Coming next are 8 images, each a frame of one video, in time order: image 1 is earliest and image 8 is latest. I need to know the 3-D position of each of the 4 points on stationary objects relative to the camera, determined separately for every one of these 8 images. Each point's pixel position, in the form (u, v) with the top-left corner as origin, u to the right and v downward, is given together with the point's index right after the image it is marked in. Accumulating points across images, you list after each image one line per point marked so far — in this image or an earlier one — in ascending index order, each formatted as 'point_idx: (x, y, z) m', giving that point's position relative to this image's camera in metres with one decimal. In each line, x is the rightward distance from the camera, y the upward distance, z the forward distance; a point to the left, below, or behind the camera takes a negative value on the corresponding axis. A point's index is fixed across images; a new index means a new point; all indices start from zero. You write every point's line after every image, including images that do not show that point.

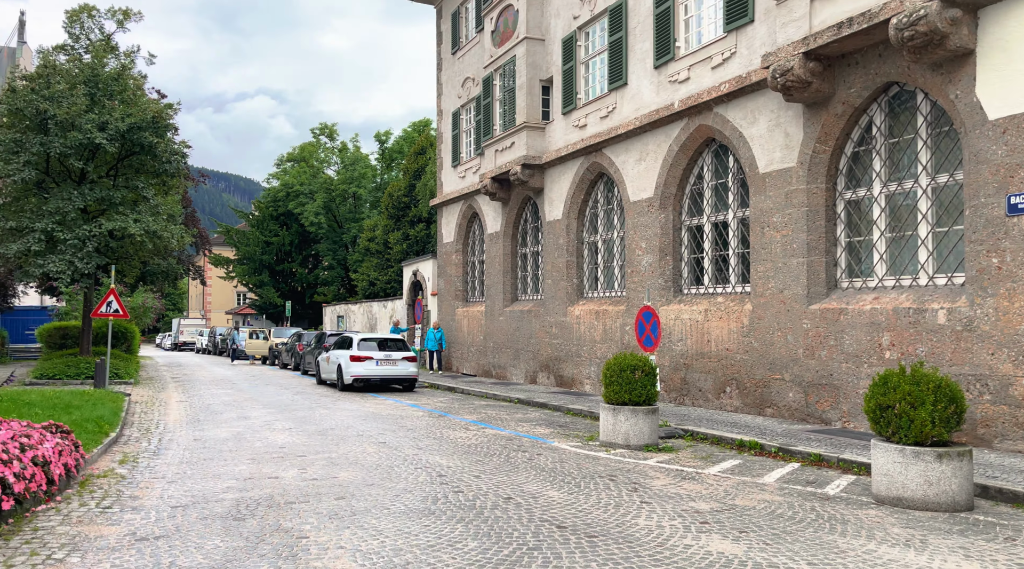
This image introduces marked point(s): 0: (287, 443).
0: (-2.9, -2.0, +12.4) m
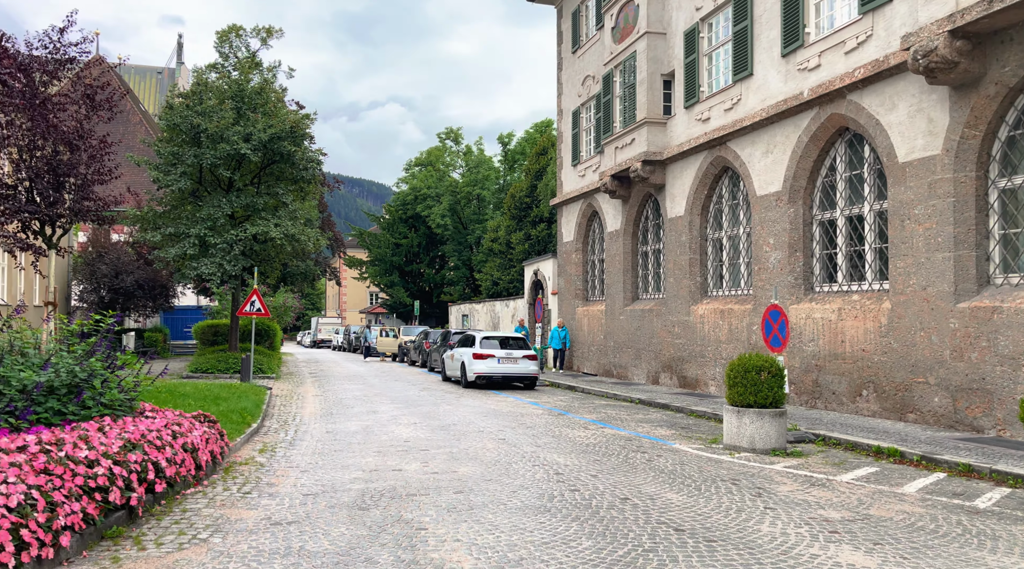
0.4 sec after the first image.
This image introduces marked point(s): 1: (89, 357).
0: (-1.3, -2.0, +12.4) m
1: (-3.8, -0.7, +8.6) m
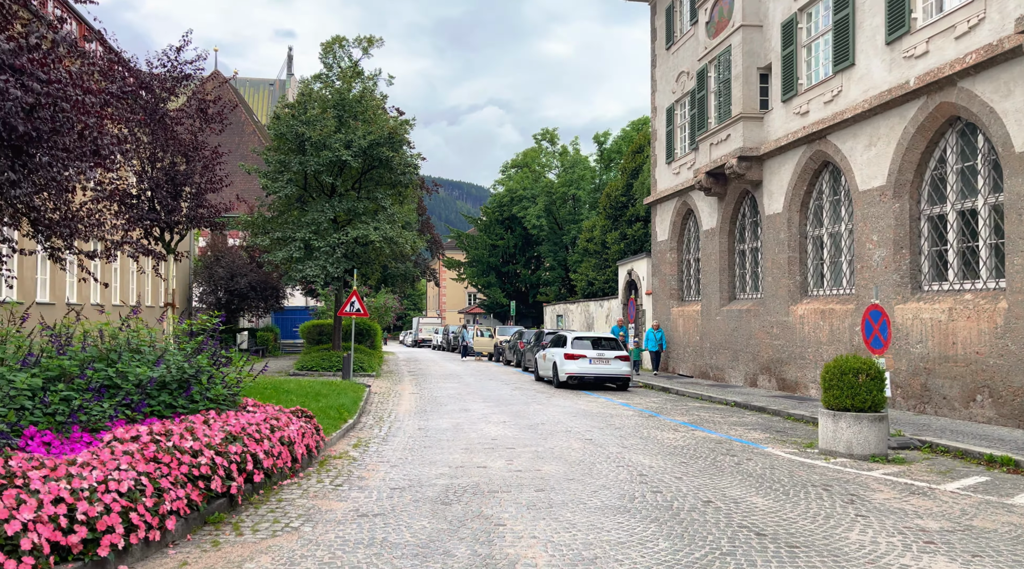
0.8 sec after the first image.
0: (-0.2, -2.0, +12.4) m
1: (-3.0, -0.7, +8.9) m
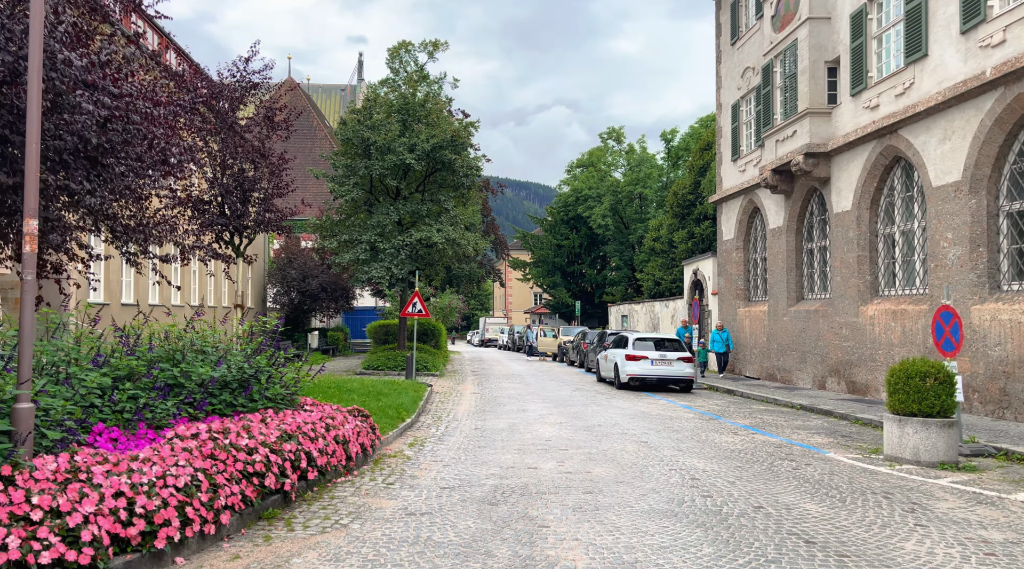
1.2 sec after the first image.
0: (+0.5, -2.0, +12.3) m
1: (-2.5, -0.7, +9.0) m
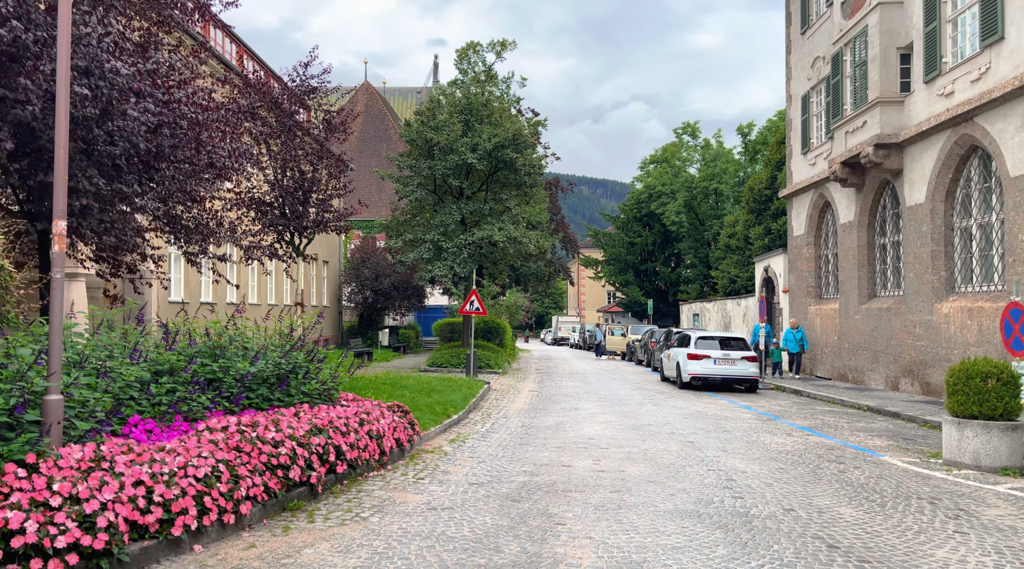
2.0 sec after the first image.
0: (+1.1, -1.9, +12.1) m
1: (-2.2, -0.6, +9.2) m
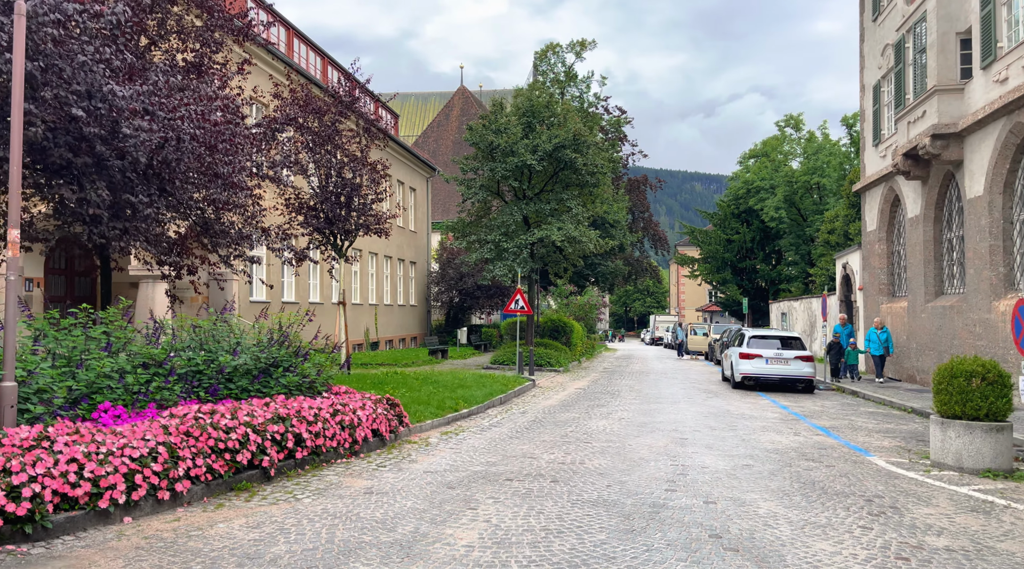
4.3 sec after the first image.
0: (+1.2, -1.9, +12.4) m
1: (-2.5, -0.6, +9.8) m
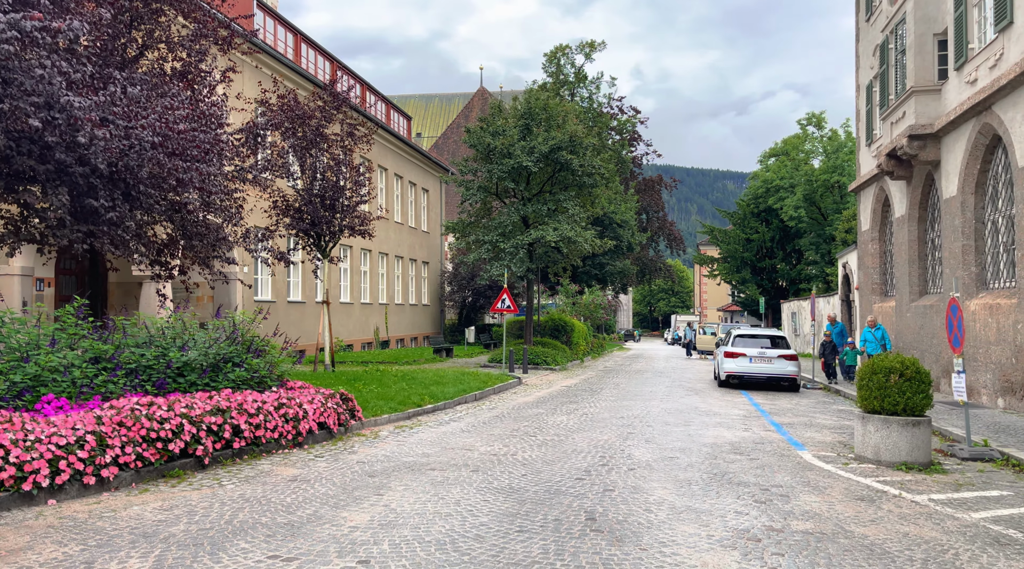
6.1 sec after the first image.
0: (+0.6, -1.9, +12.8) m
1: (-3.1, -0.6, +10.3) m
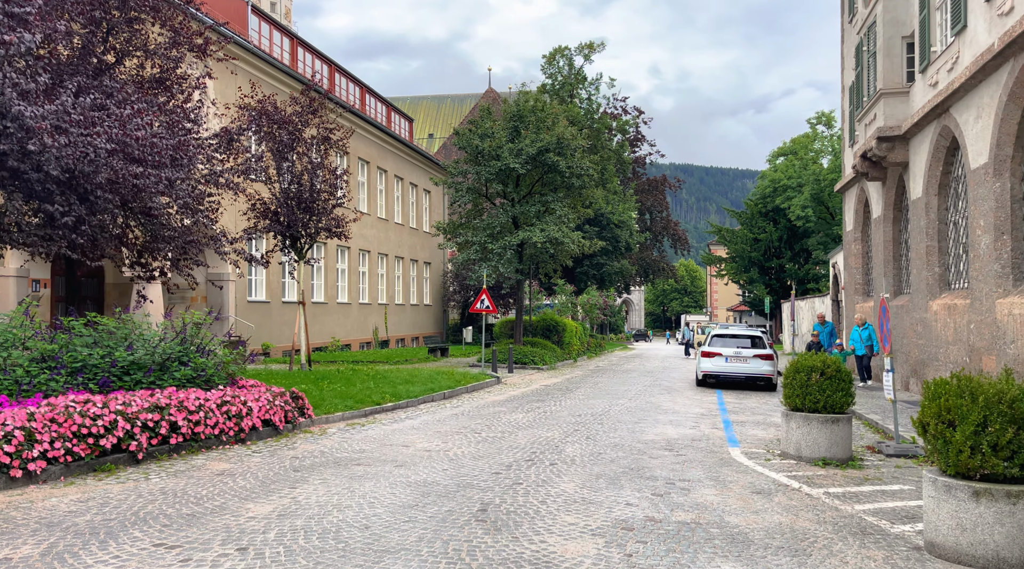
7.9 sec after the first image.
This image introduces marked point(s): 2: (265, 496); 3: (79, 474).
0: (0.0, -1.9, +13.1) m
1: (-3.8, -0.7, +10.7) m
2: (-2.0, -1.7, +7.3) m
3: (-3.8, -1.7, +8.1) m
